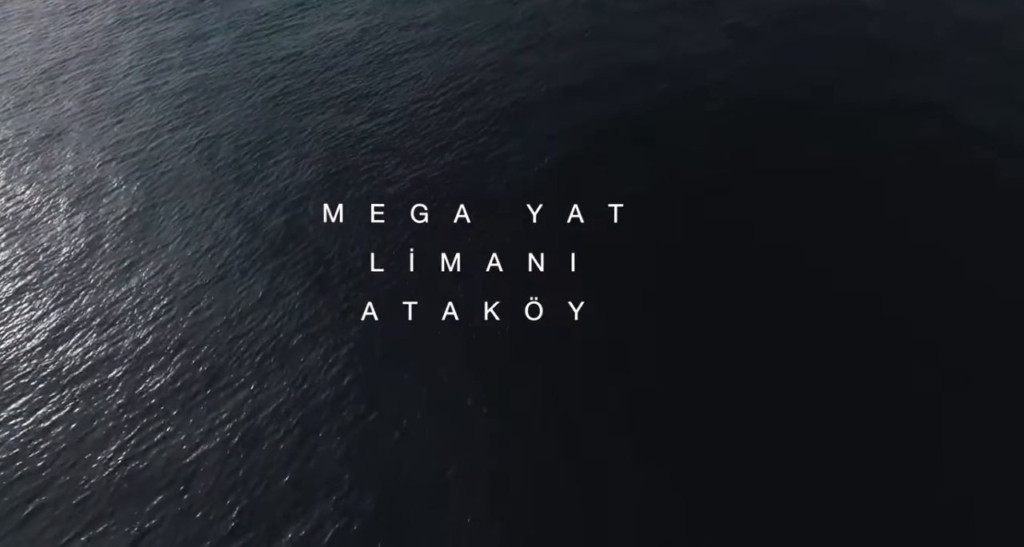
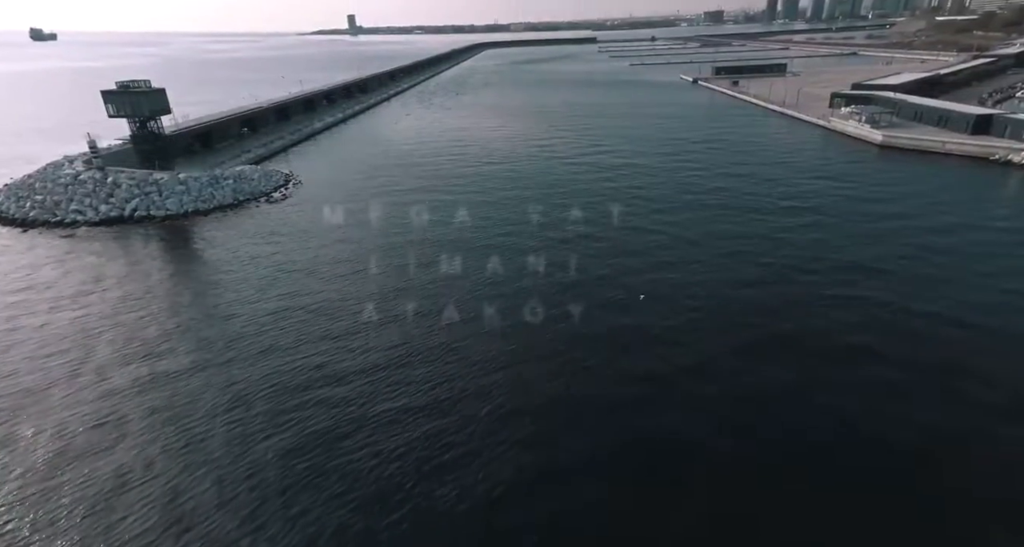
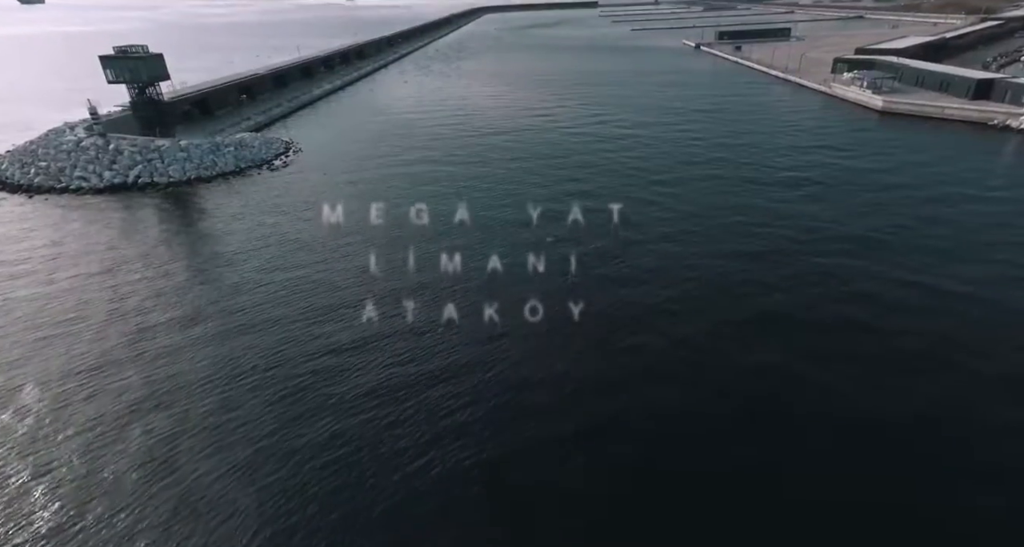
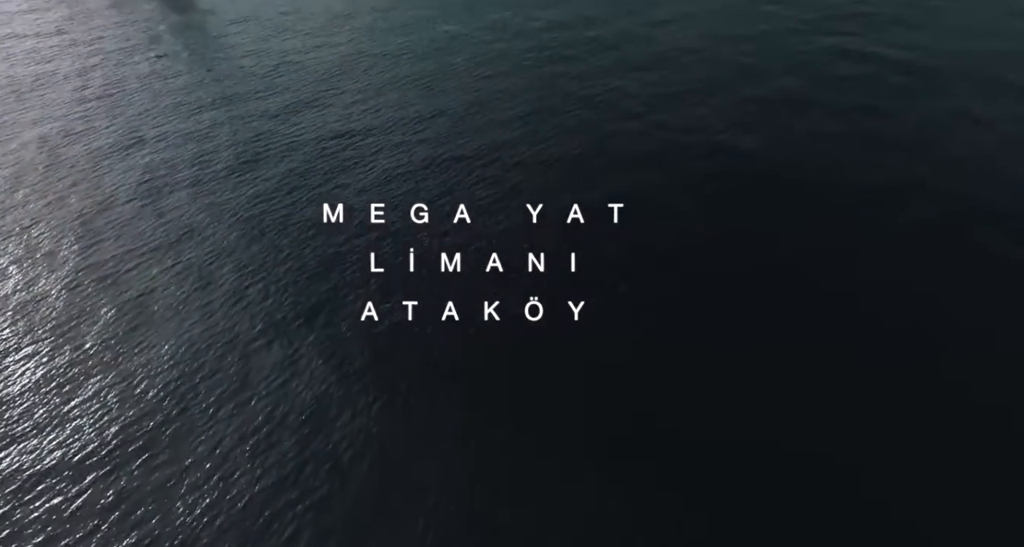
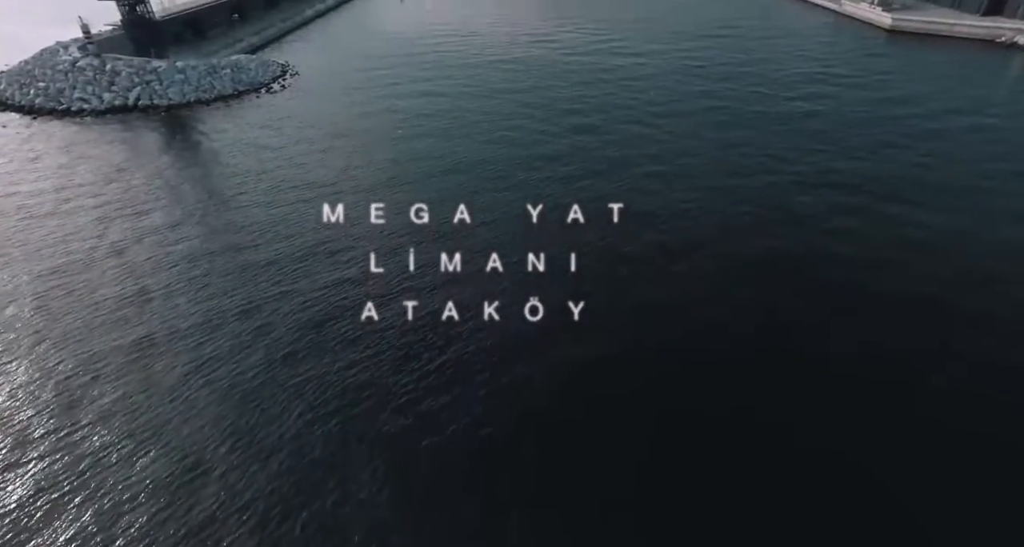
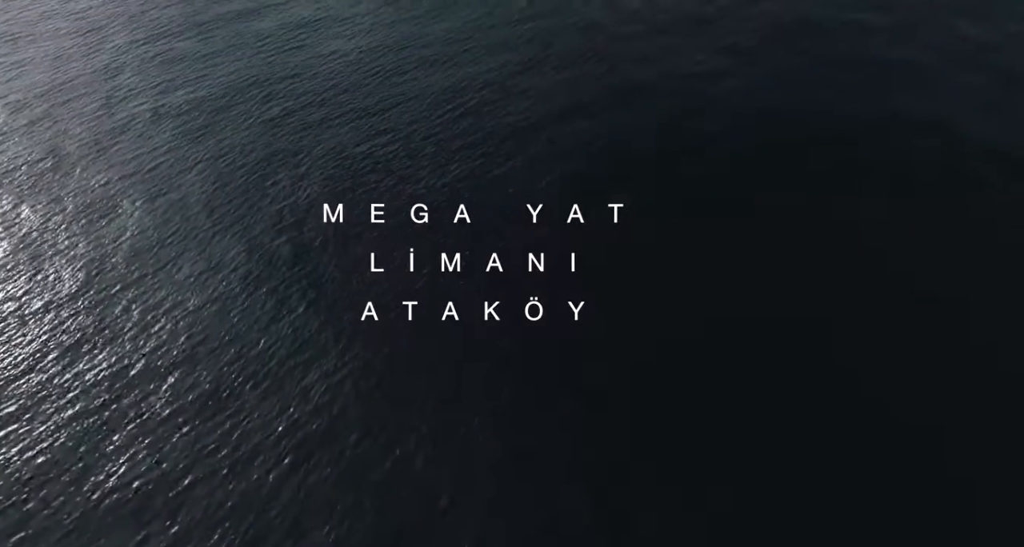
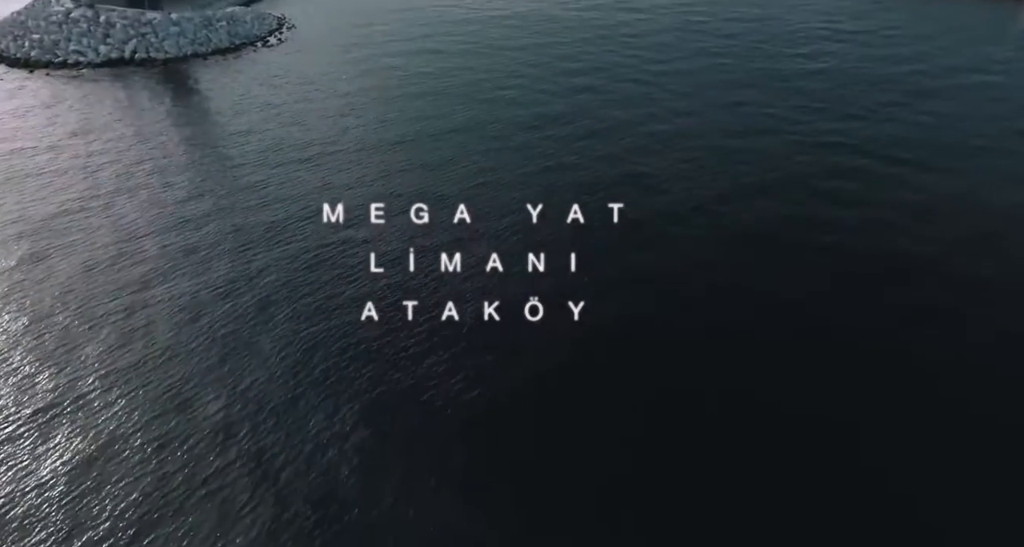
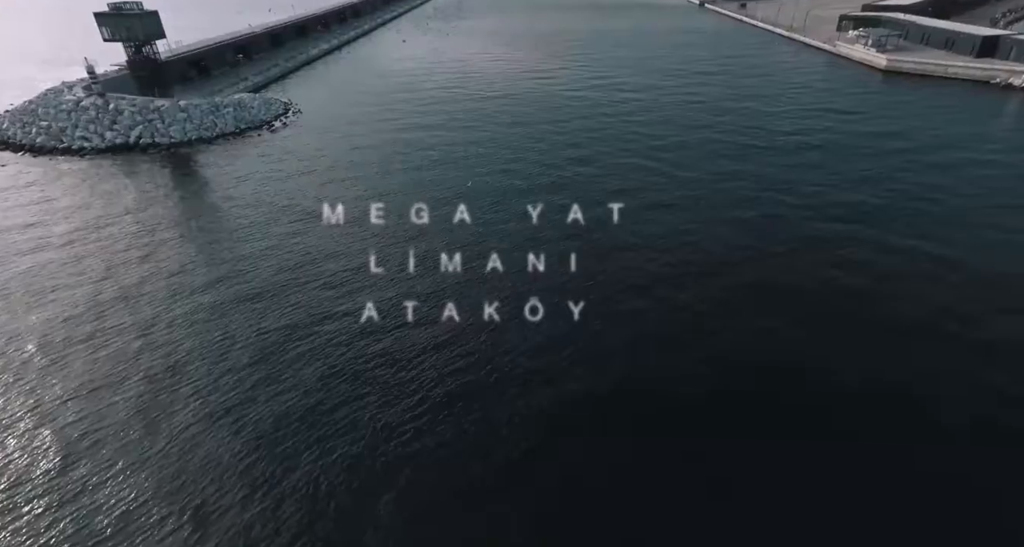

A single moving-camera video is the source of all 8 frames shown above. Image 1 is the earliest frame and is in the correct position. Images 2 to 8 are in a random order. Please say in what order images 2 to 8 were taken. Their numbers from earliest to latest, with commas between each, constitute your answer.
6, 4, 7, 5, 8, 3, 2
